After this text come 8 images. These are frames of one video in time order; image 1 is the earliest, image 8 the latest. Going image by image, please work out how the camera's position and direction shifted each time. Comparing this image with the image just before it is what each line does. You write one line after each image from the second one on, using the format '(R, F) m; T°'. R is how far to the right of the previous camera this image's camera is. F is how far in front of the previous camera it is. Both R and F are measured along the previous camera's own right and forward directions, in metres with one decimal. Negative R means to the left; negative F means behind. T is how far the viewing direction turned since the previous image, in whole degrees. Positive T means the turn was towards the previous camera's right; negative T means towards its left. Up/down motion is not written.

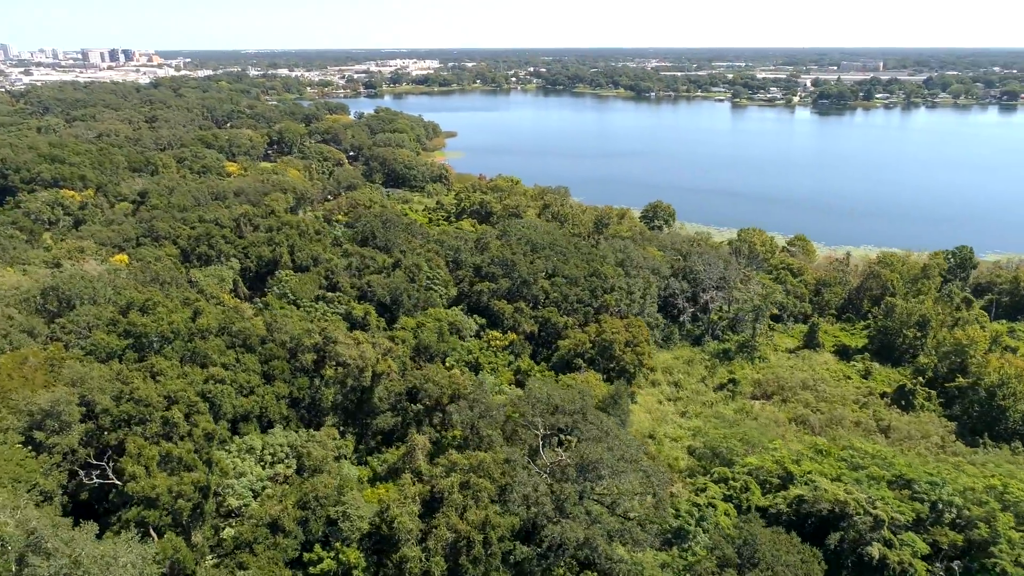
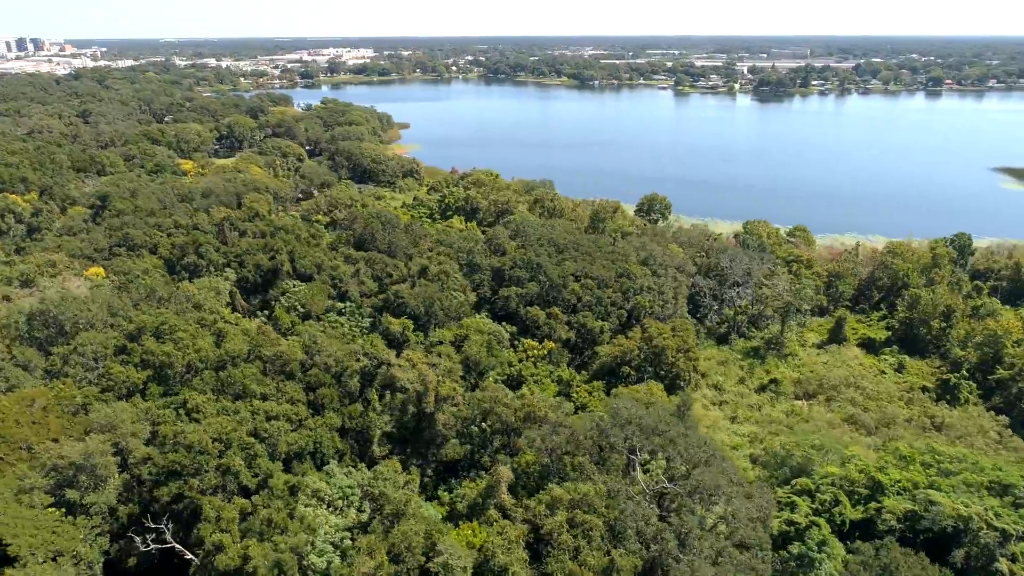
(-3.5, +1.8) m; +5°
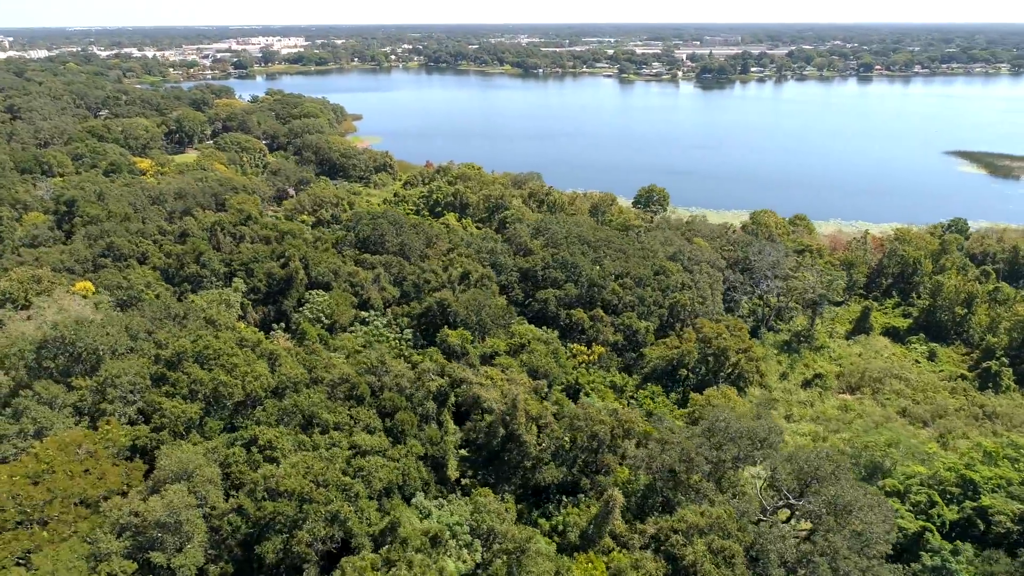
(-3.6, +1.5) m; +5°
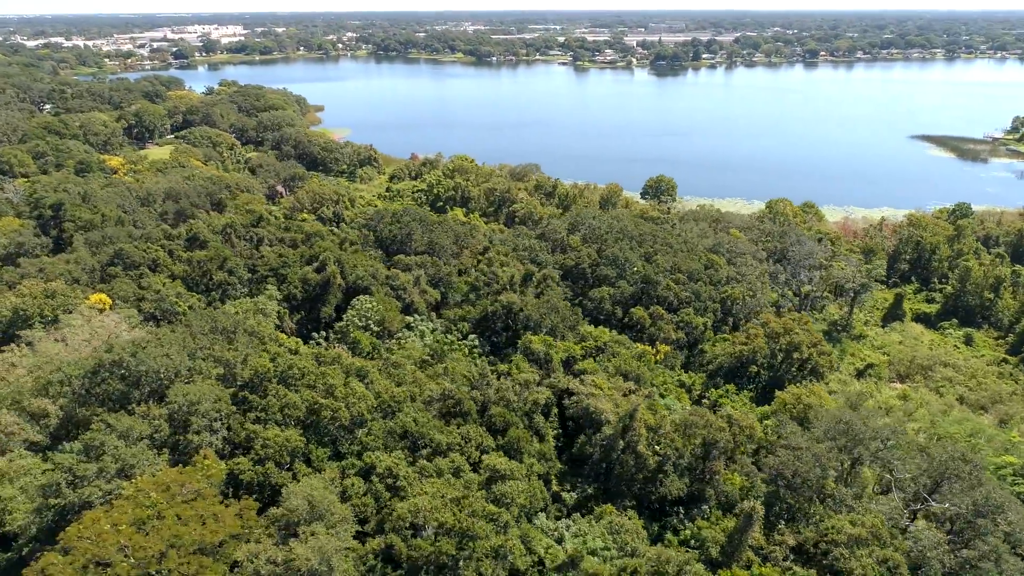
(-3.7, +1.1) m; +4°
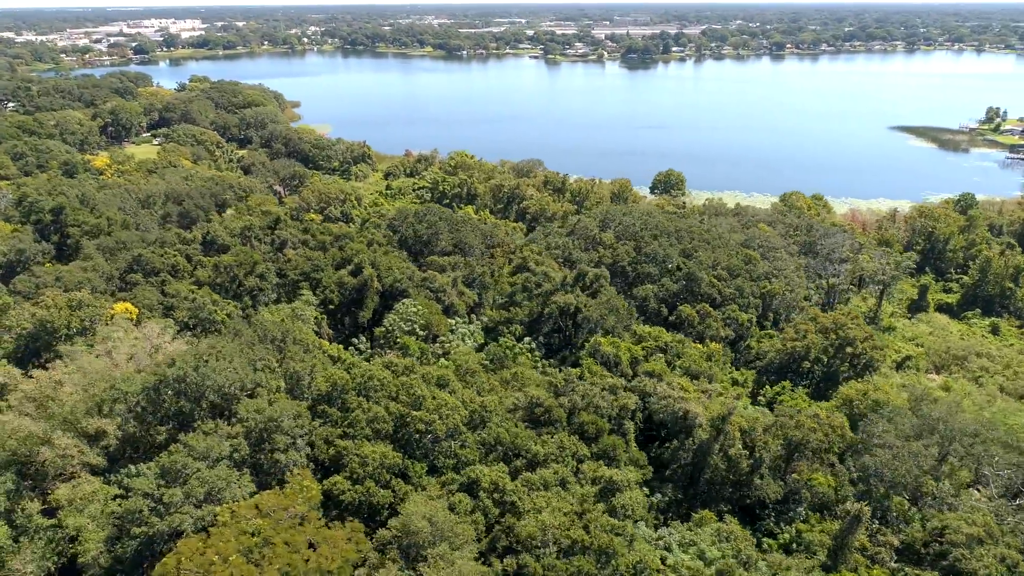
(-2.7, +0.6) m; +3°
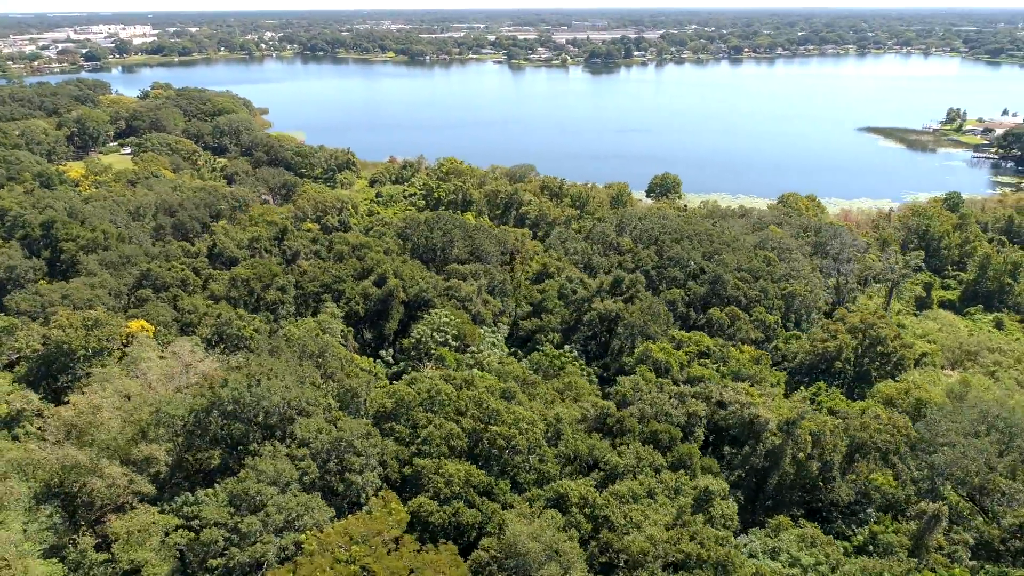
(-2.3, +0.4) m; +3°
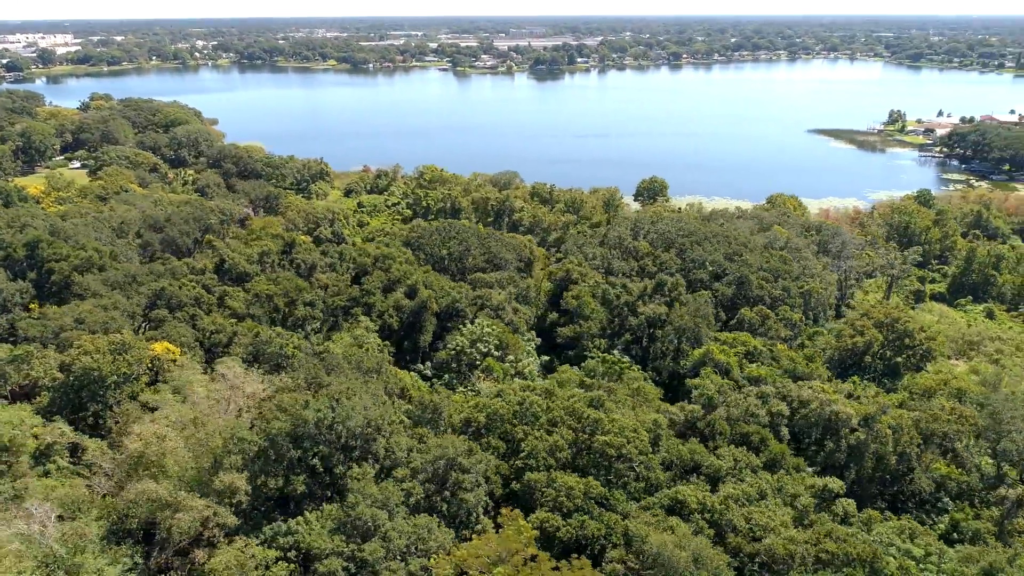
(-3.1, +0.4) m; +5°
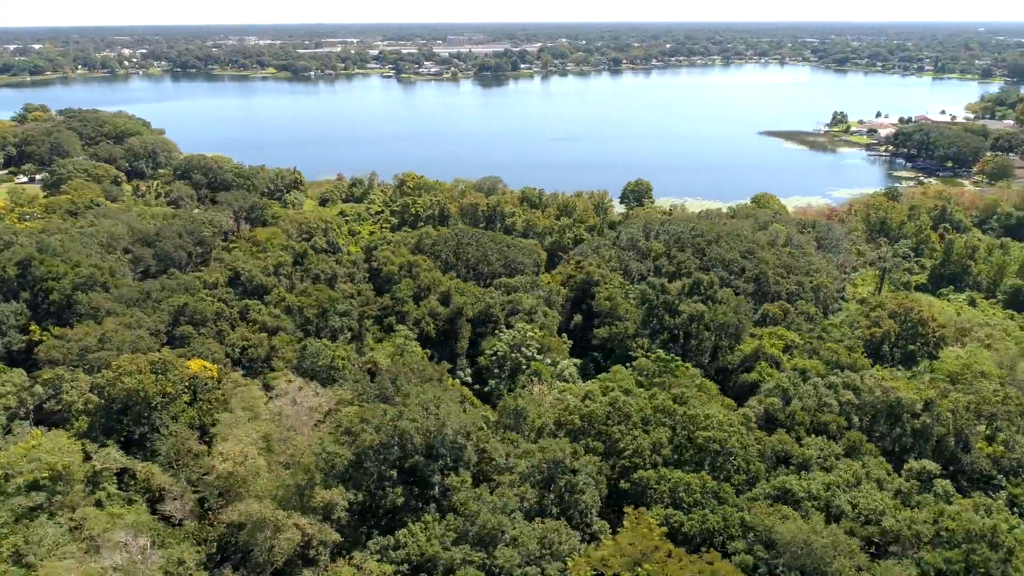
(-3.1, +0.1) m; +5°
